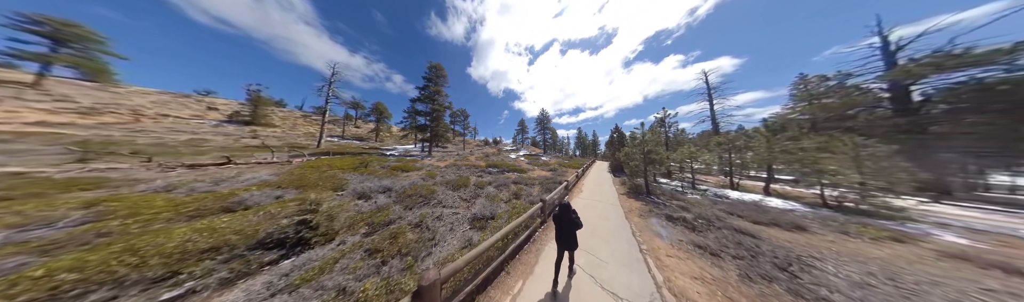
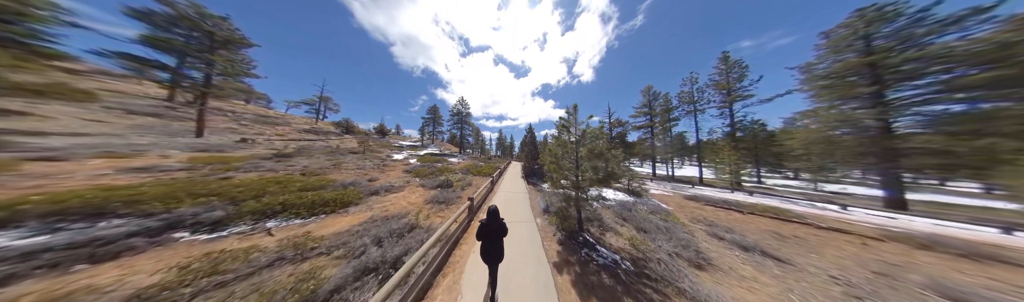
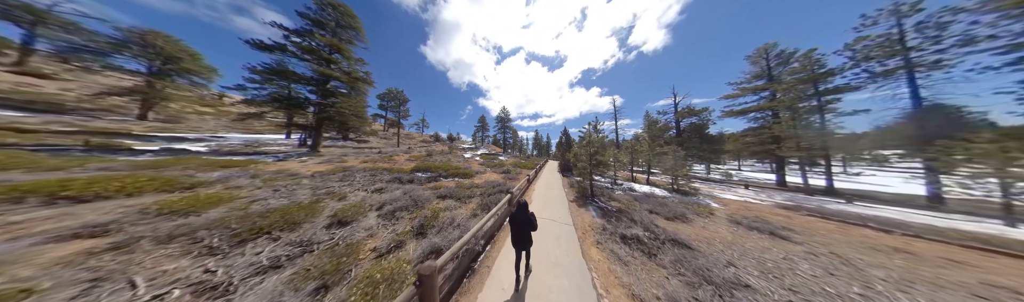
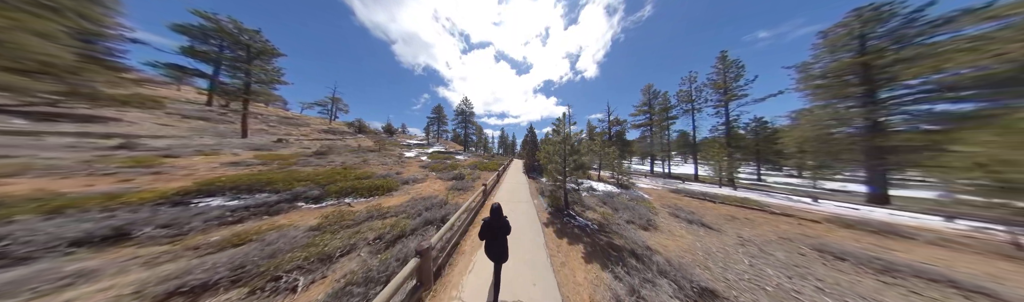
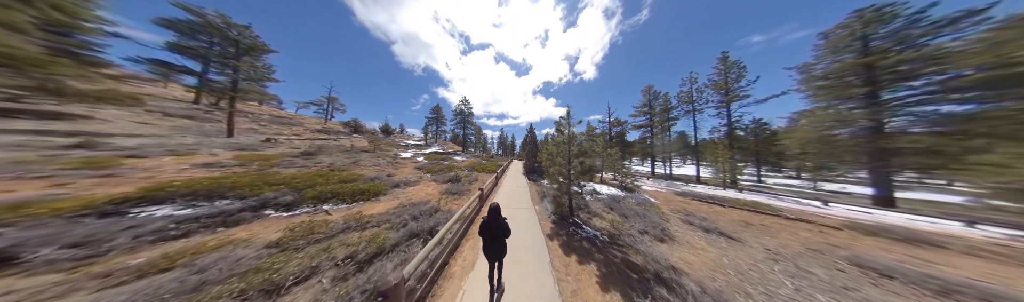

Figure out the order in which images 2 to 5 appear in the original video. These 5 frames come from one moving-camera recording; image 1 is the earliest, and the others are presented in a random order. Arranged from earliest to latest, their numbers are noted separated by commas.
3, 4, 5, 2
